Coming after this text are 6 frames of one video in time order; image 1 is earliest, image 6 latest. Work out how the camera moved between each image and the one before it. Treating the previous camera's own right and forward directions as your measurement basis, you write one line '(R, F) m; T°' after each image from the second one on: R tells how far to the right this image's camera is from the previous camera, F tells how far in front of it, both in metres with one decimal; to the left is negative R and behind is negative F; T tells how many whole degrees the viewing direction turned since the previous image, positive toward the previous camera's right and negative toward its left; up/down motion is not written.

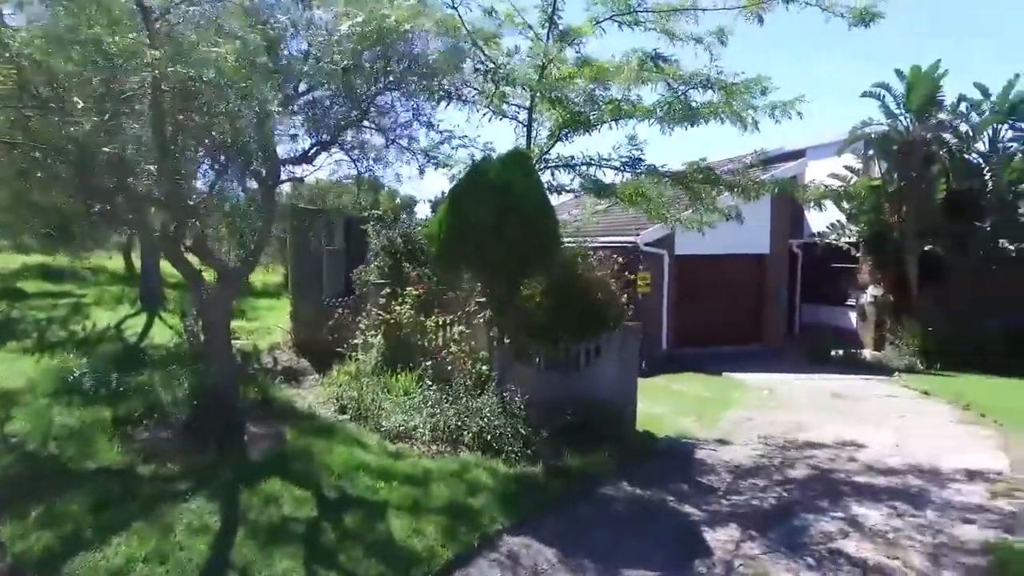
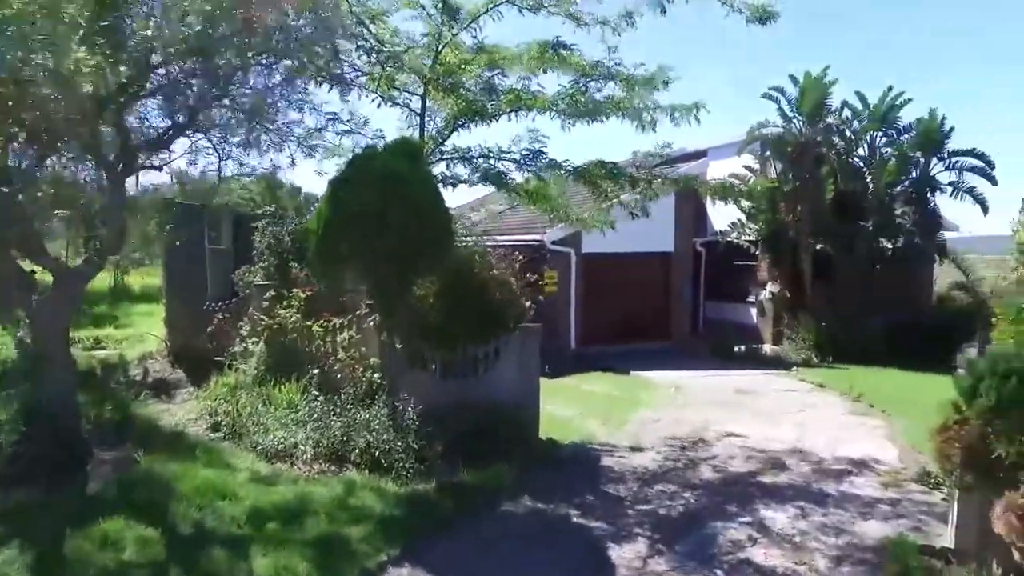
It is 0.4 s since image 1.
(+0.2, +0.4) m; +7°
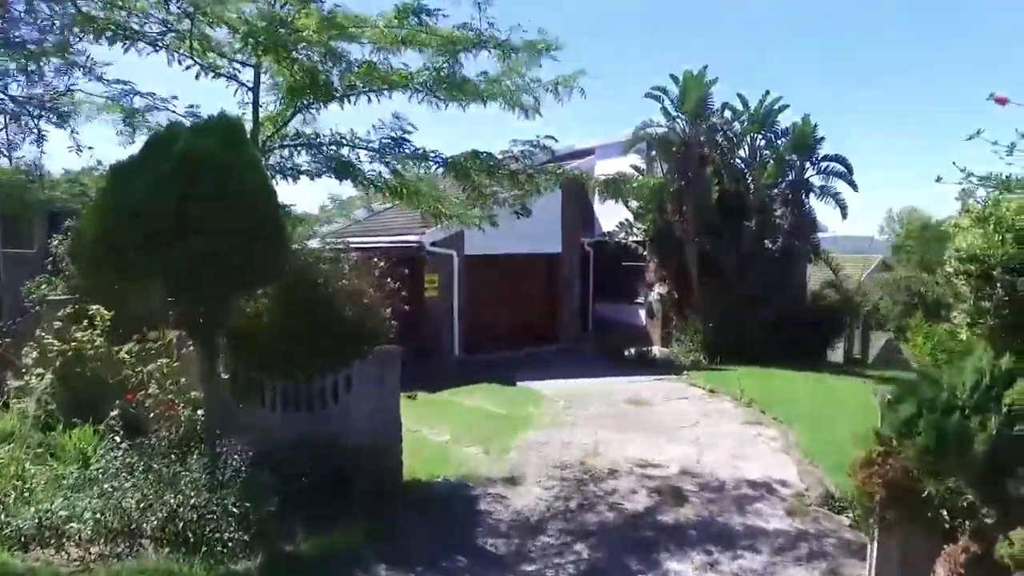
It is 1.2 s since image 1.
(+0.3, +1.1) m; +9°
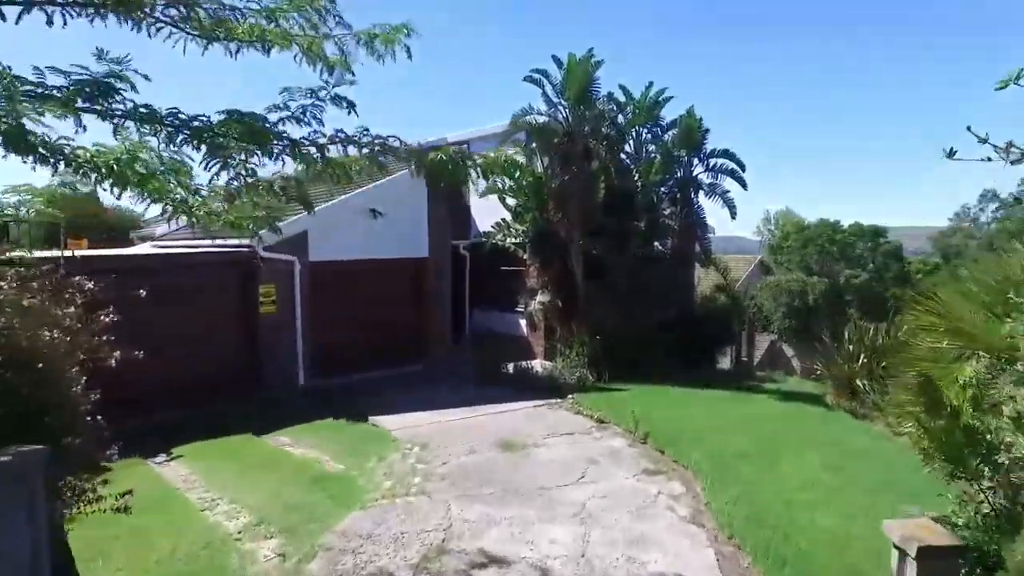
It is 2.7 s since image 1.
(+0.7, +2.2) m; +9°
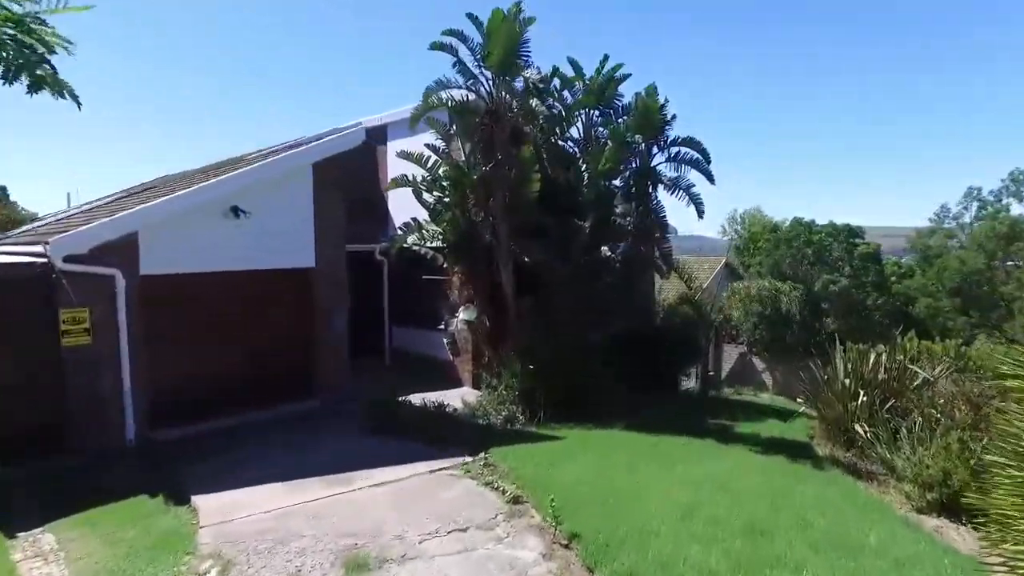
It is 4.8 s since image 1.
(+1.1, +3.0) m; +3°
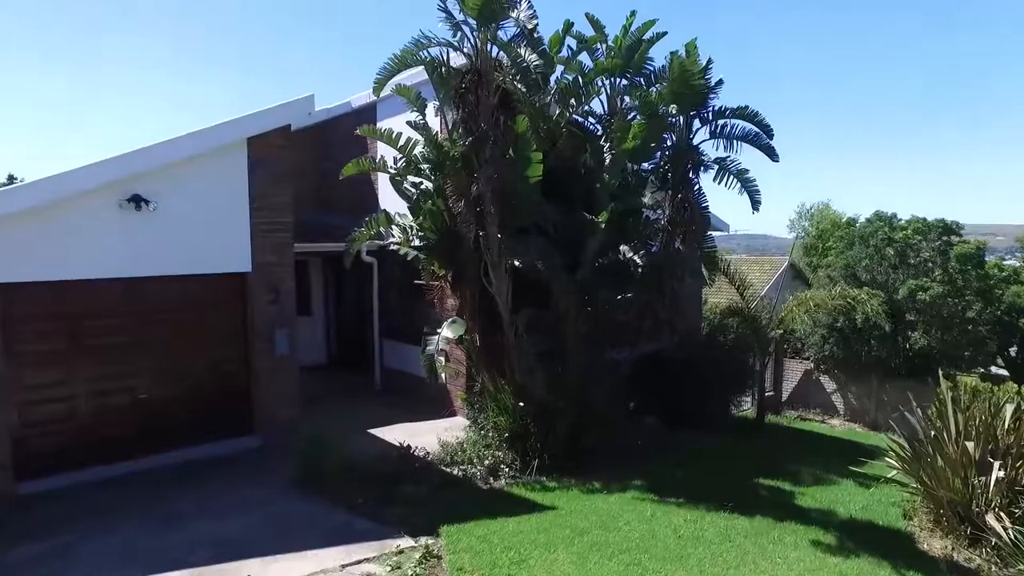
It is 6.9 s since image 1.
(+1.0, +2.8) m; -5°
